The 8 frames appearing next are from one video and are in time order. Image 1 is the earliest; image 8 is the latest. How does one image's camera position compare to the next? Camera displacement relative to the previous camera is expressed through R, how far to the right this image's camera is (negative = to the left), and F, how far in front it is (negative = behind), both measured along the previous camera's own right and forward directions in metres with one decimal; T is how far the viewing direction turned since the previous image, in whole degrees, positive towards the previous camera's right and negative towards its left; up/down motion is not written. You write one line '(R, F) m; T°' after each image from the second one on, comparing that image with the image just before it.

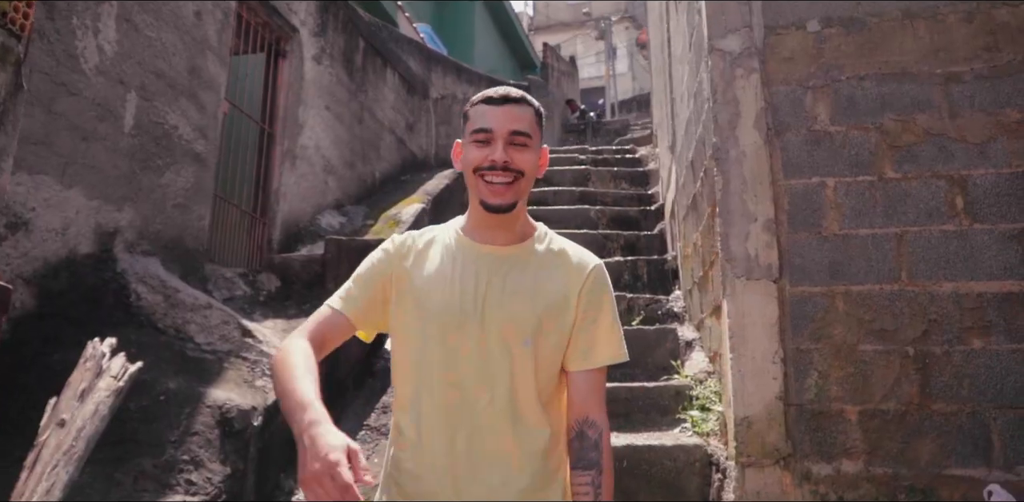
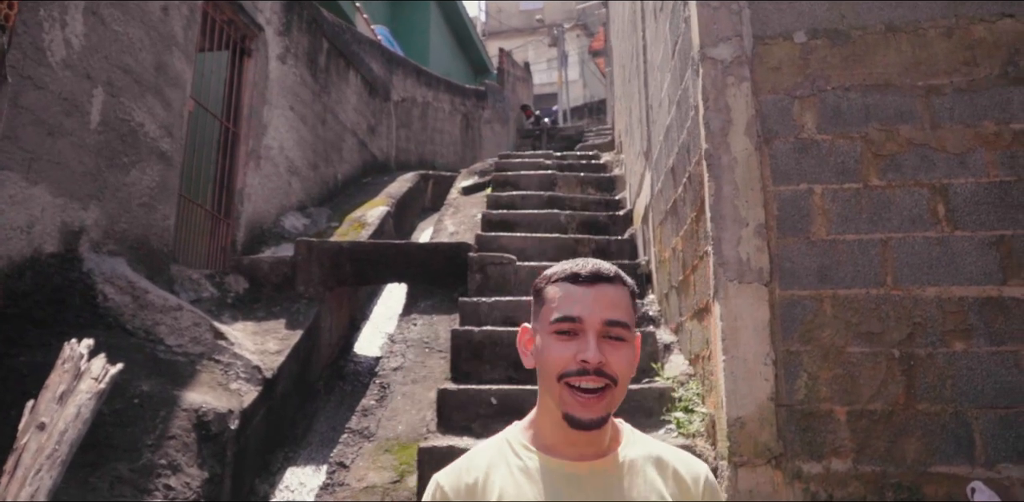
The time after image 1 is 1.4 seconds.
(-0.2, 0.0) m; +4°
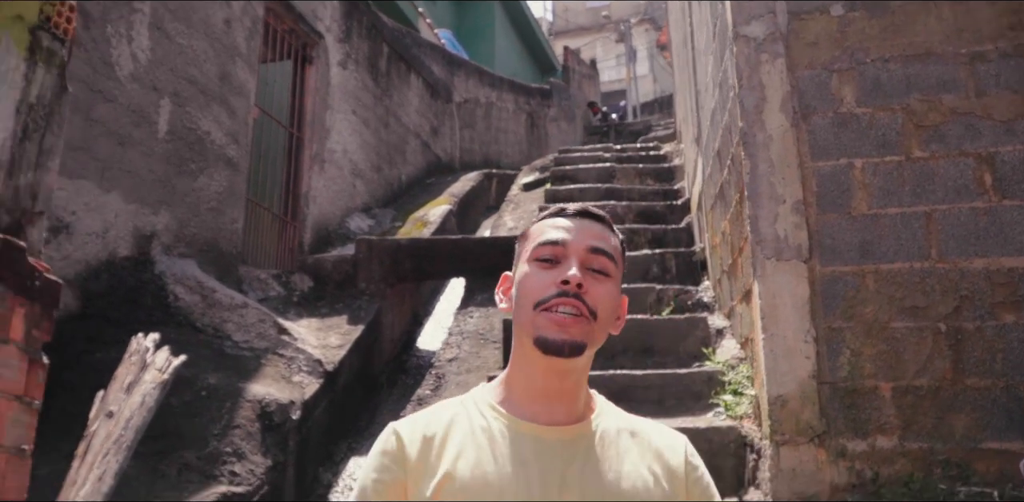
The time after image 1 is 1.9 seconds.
(+0.1, 0.0) m; -5°
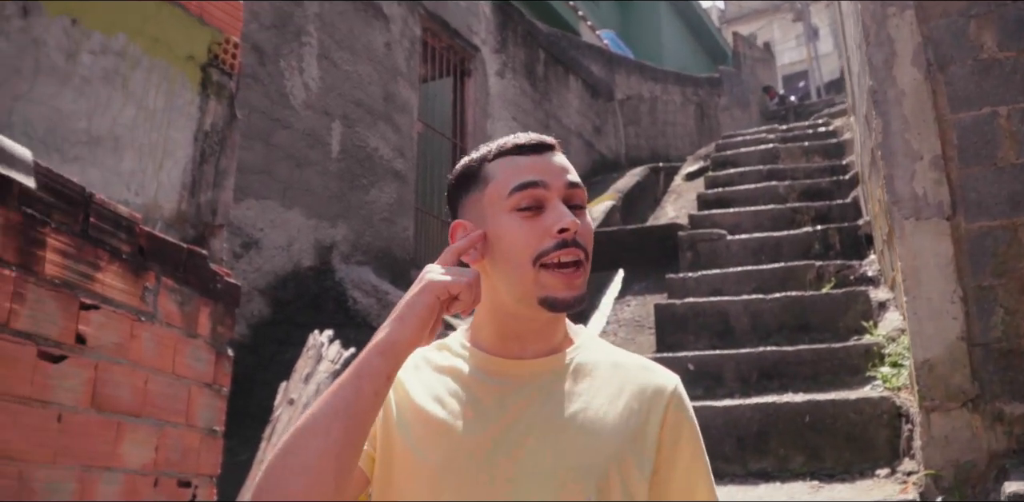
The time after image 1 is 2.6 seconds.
(+0.2, -0.1) m; -13°
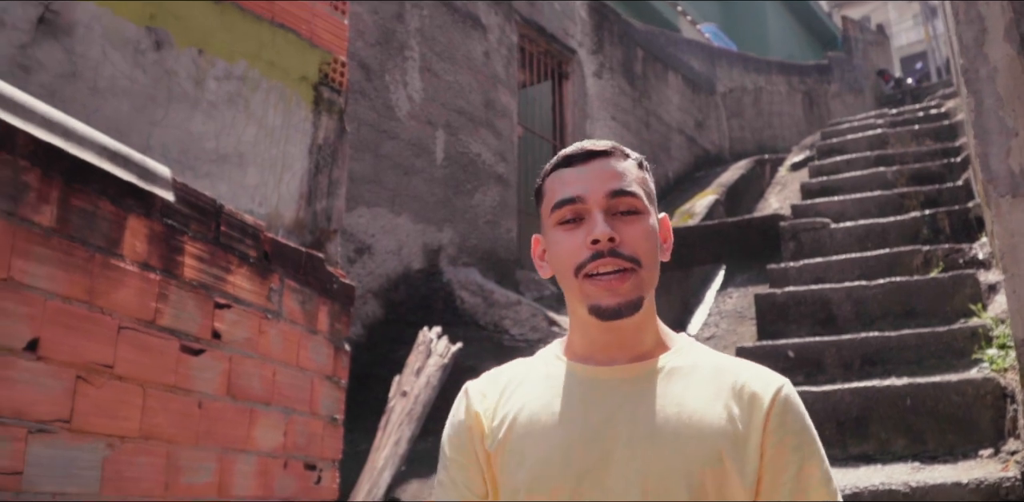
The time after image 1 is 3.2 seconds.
(+0.1, -0.1) m; -7°
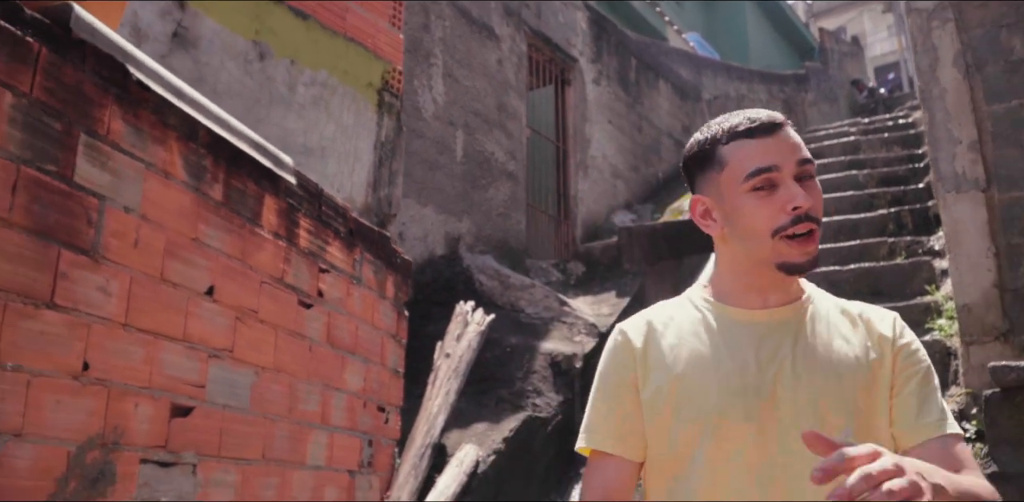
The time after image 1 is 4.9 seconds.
(-0.3, -0.6) m; +2°
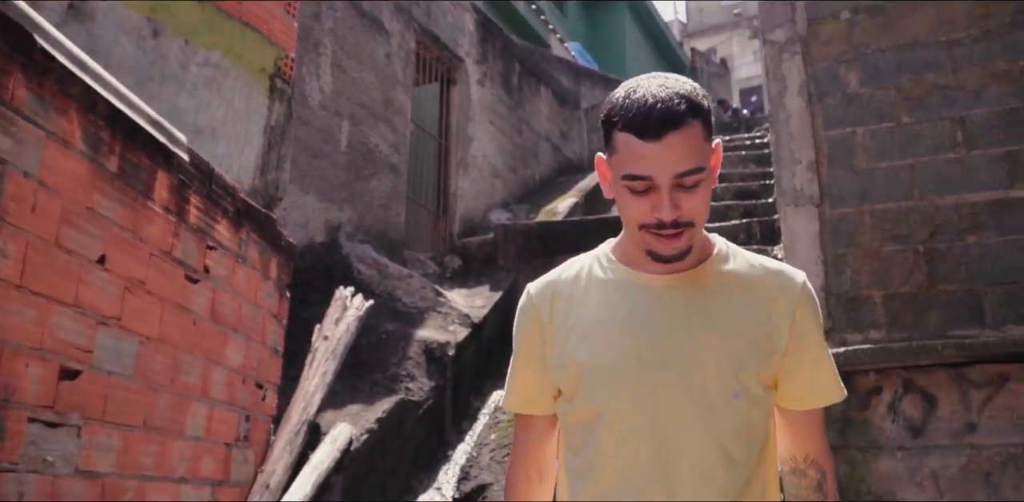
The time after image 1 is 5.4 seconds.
(0.0, -0.2) m; +8°
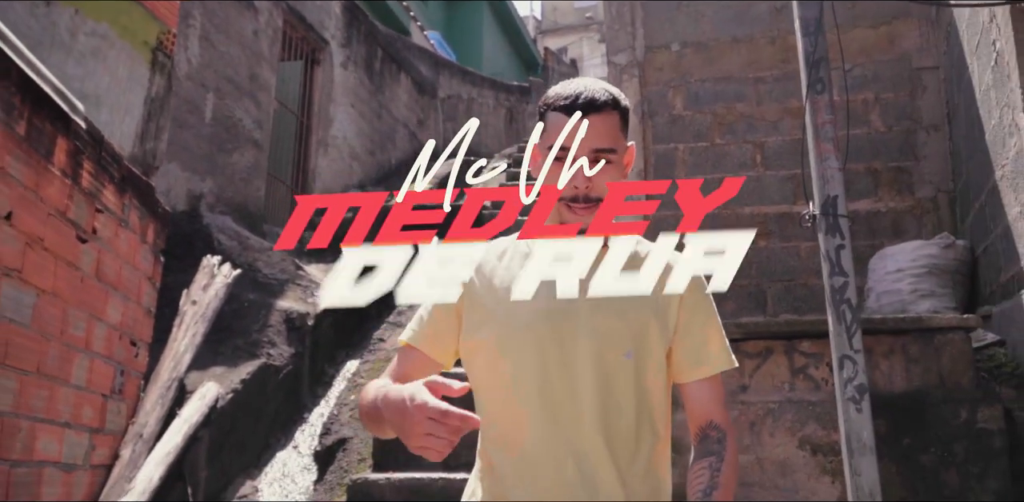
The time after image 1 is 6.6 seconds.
(-0.1, -0.5) m; +11°
